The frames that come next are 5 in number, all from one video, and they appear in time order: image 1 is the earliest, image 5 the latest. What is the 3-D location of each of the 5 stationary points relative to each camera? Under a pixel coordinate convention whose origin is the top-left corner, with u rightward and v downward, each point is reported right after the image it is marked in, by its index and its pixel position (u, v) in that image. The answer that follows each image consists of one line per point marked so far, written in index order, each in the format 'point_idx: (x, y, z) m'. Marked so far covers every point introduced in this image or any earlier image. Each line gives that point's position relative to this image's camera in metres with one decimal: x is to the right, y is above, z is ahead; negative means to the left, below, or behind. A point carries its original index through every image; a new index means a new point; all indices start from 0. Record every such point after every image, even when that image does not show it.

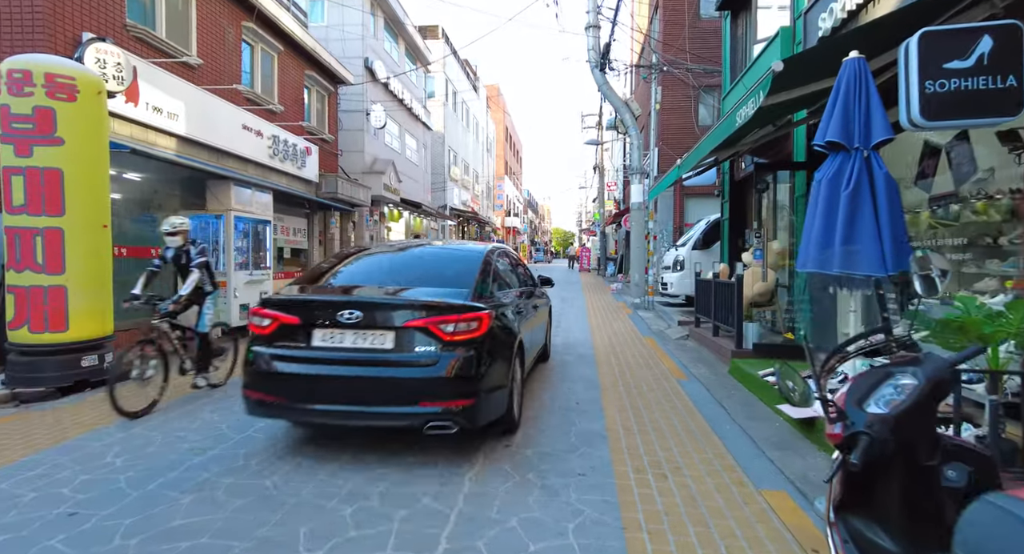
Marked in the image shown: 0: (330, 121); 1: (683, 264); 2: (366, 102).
0: (-4.7, +4.0, +14.6) m
1: (+3.5, +0.2, +11.4) m
2: (-4.2, +5.1, +16.5) m
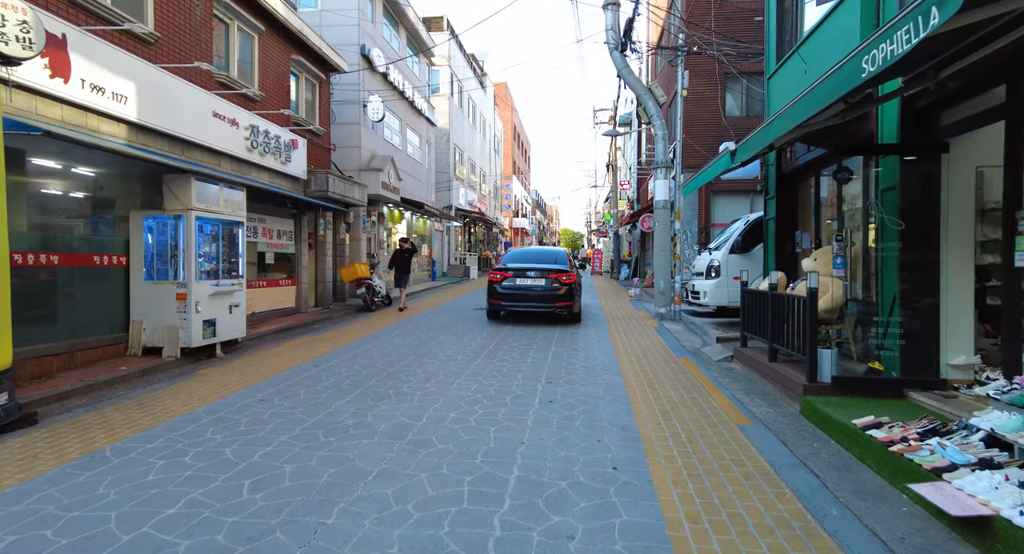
0: (-4.5, +3.9, +13.3) m
1: (+3.7, +0.1, +10.0) m
2: (-4.0, +5.0, +15.2) m
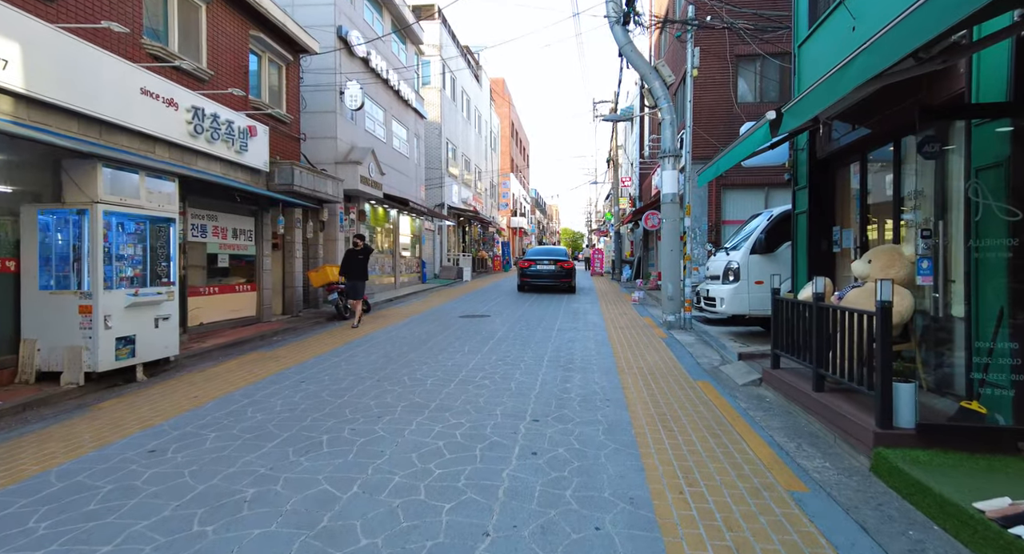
0: (-4.7, +3.8, +11.9) m
1: (+3.5, 0.0, +8.6) m
2: (-4.2, +4.9, +13.9) m
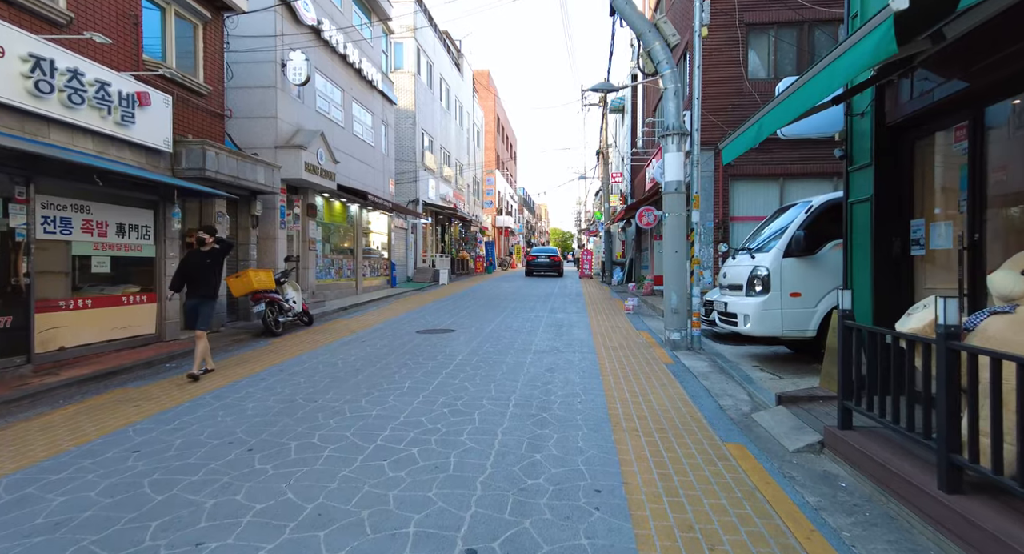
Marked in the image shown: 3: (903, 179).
0: (-5.2, +3.7, +9.7) m
1: (+3.0, -0.1, +6.6) m
2: (-4.8, +4.8, +11.7) m
3: (+3.6, +0.9, +5.2) m
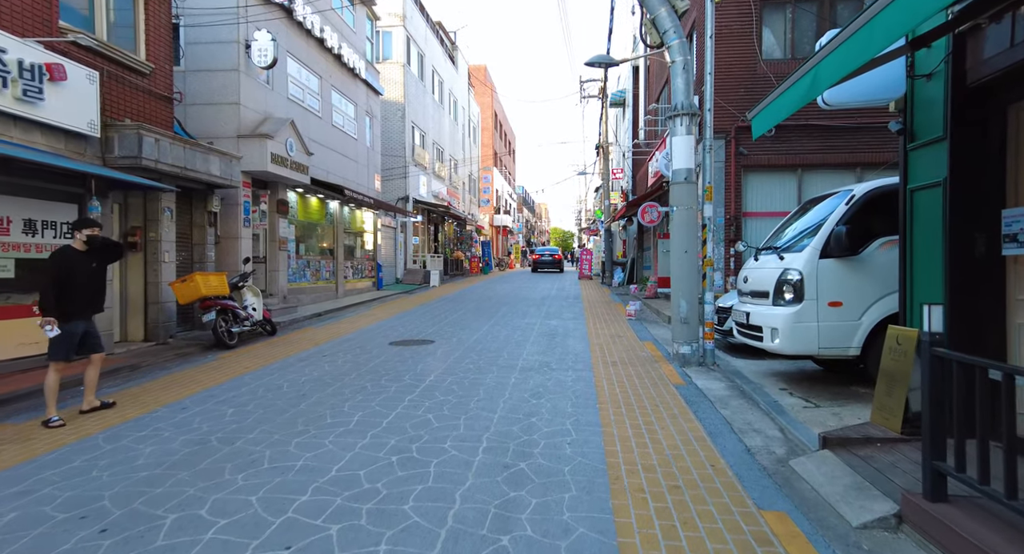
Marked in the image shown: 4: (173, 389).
0: (-5.5, +3.6, +8.5) m
1: (+2.7, -0.1, +5.3) m
2: (-5.0, +4.7, +10.5) m
3: (+3.4, +0.8, +4.0) m
4: (-3.7, -1.2, +6.1) m
